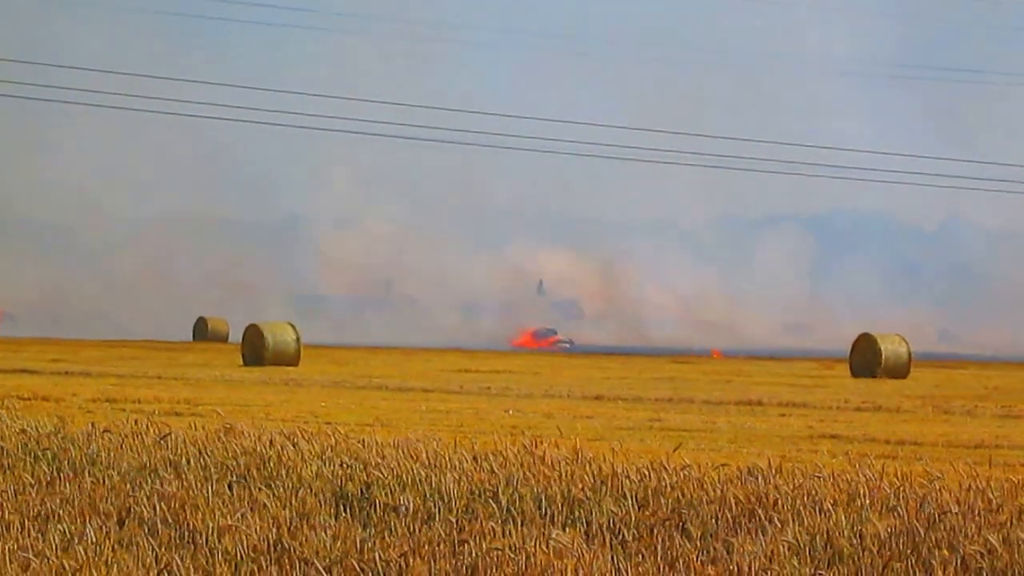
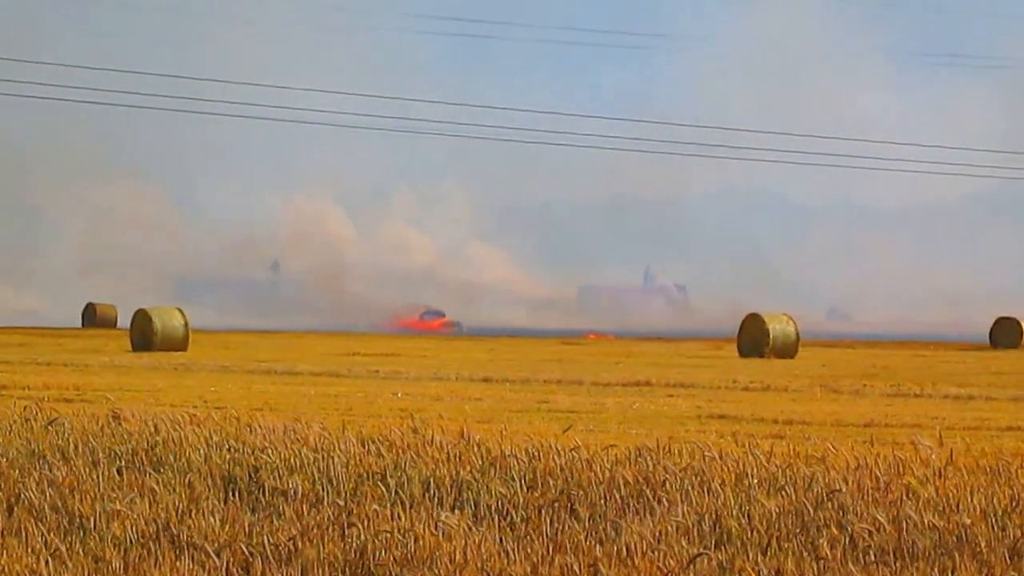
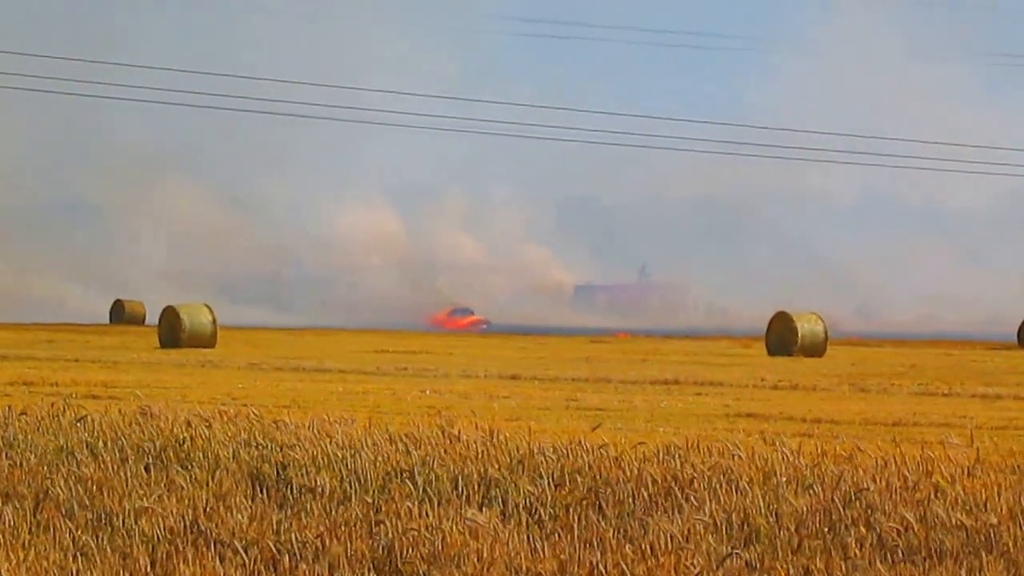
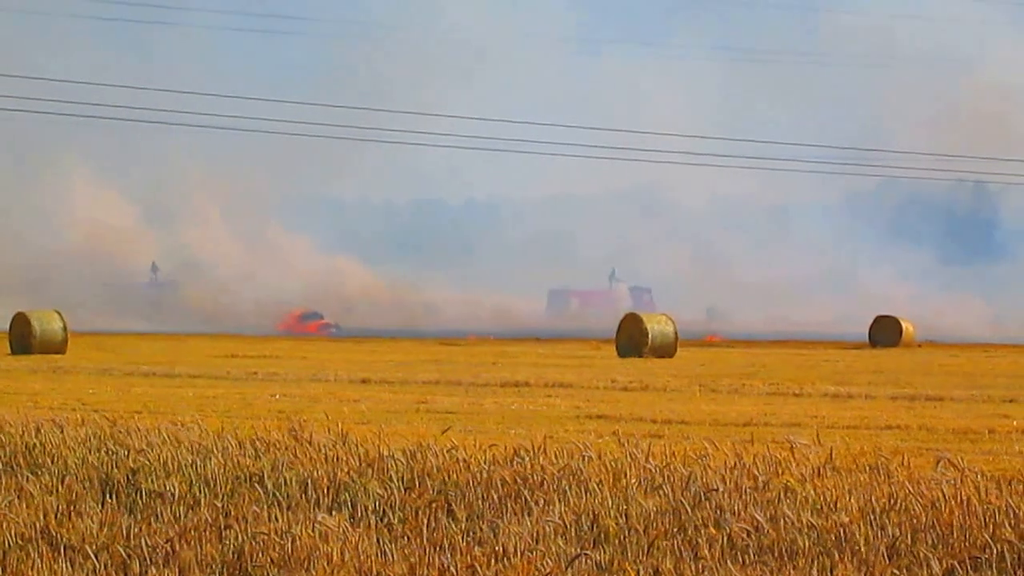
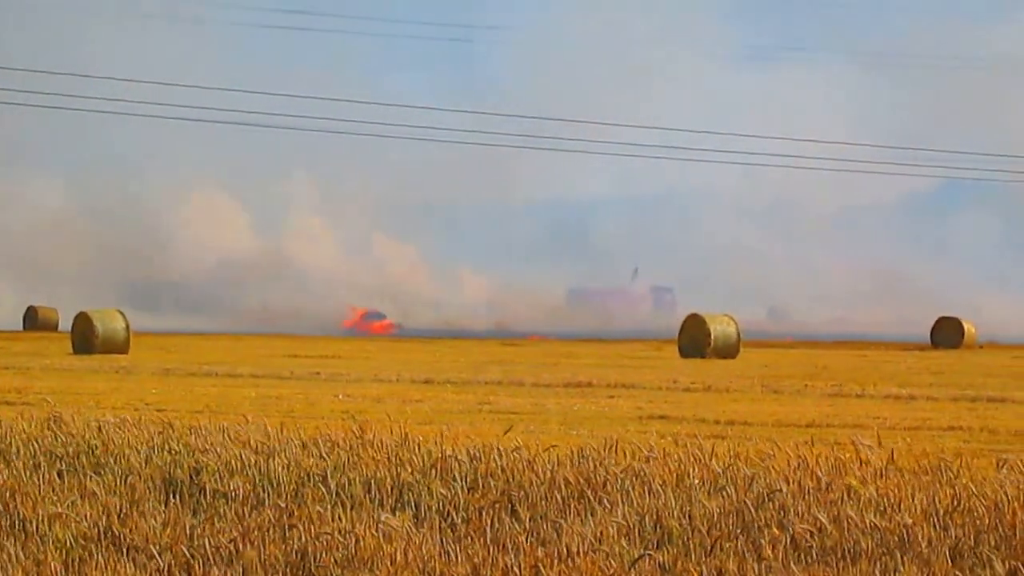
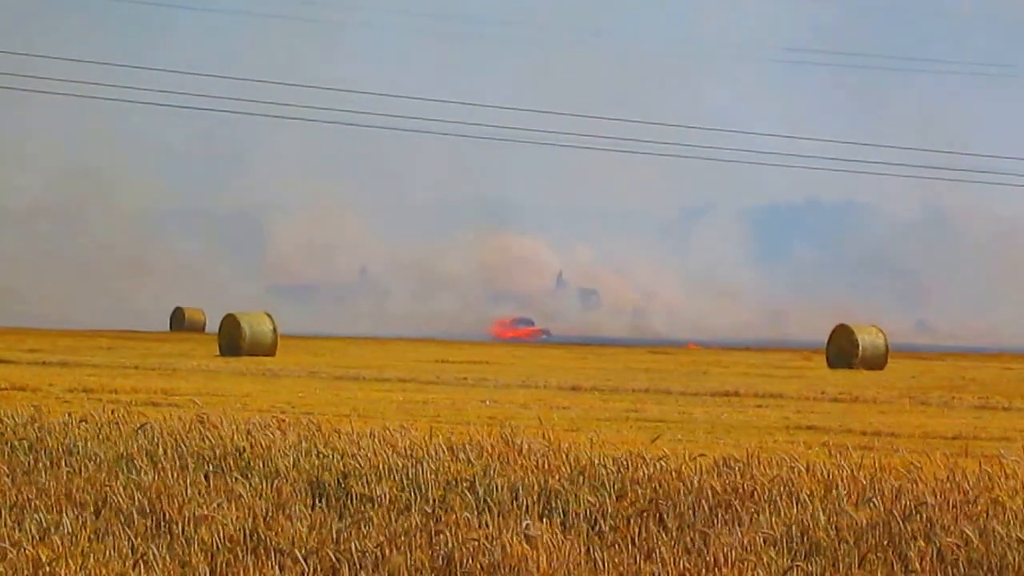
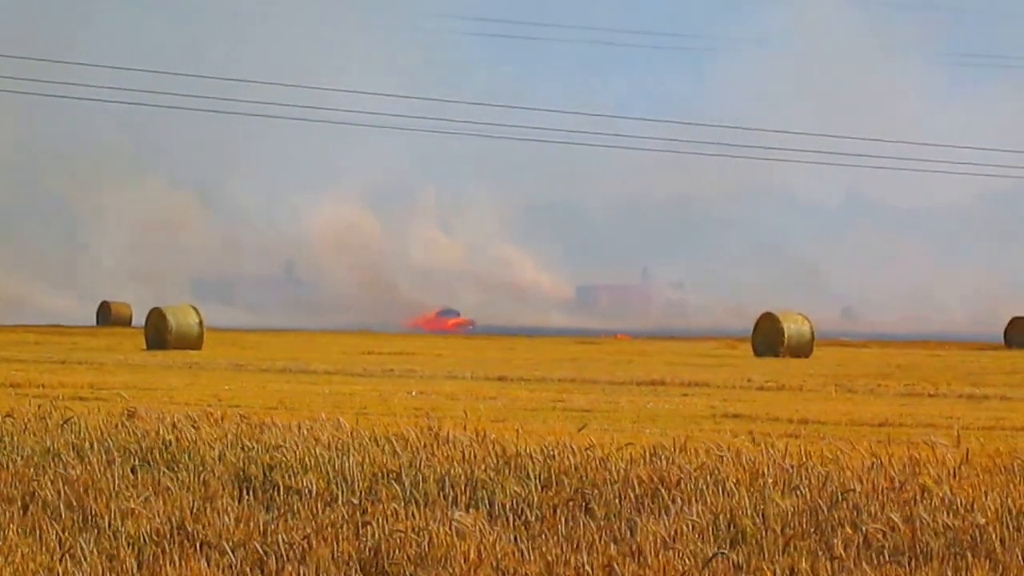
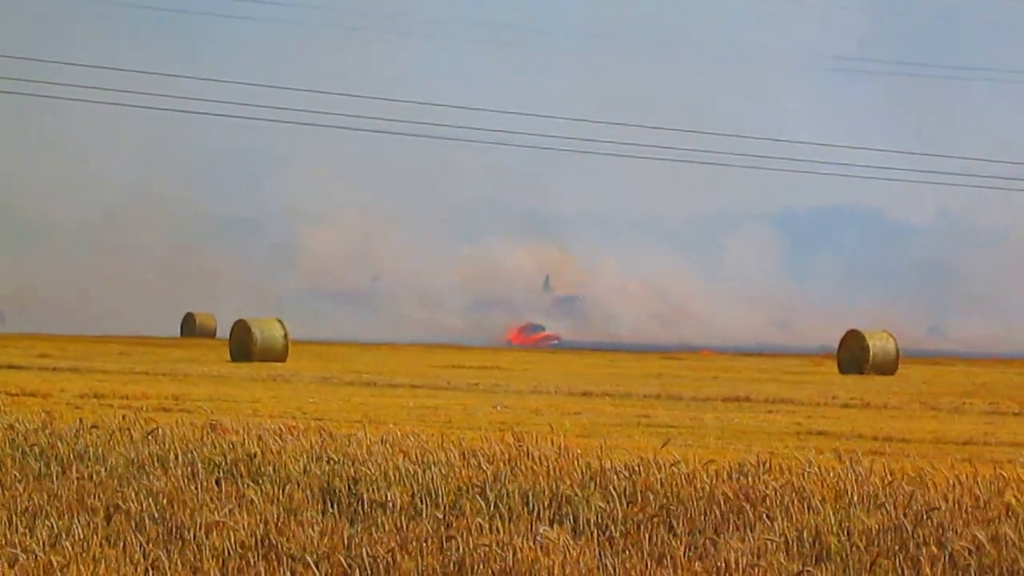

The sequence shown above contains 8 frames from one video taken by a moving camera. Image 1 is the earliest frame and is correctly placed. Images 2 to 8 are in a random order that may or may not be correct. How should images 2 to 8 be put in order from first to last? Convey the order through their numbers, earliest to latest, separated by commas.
8, 6, 3, 7, 2, 5, 4
